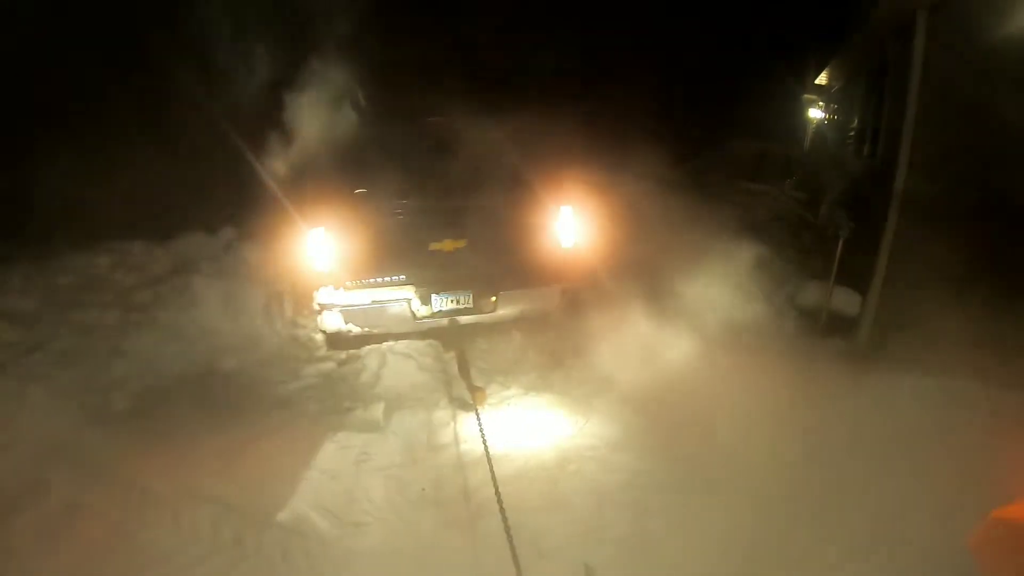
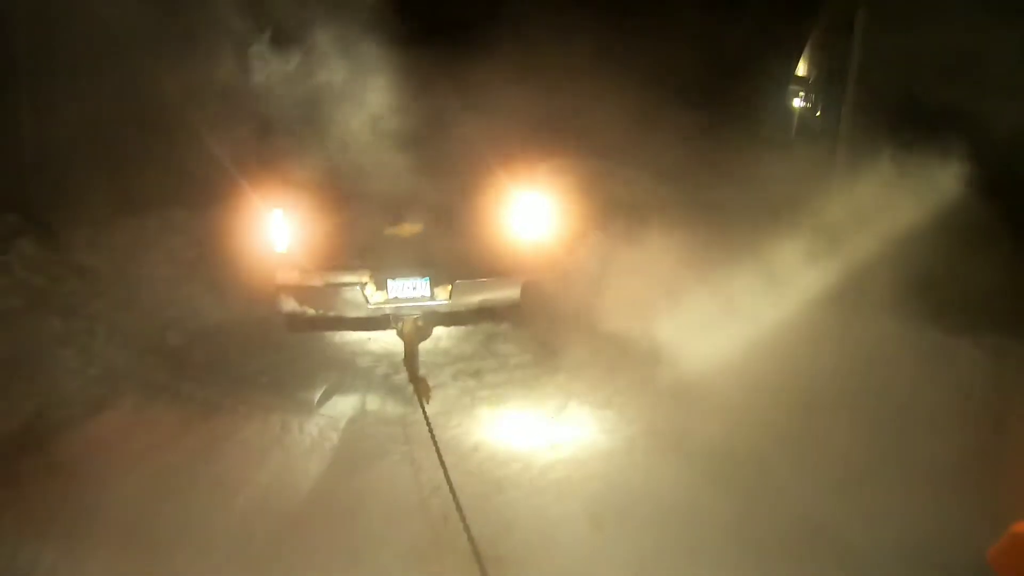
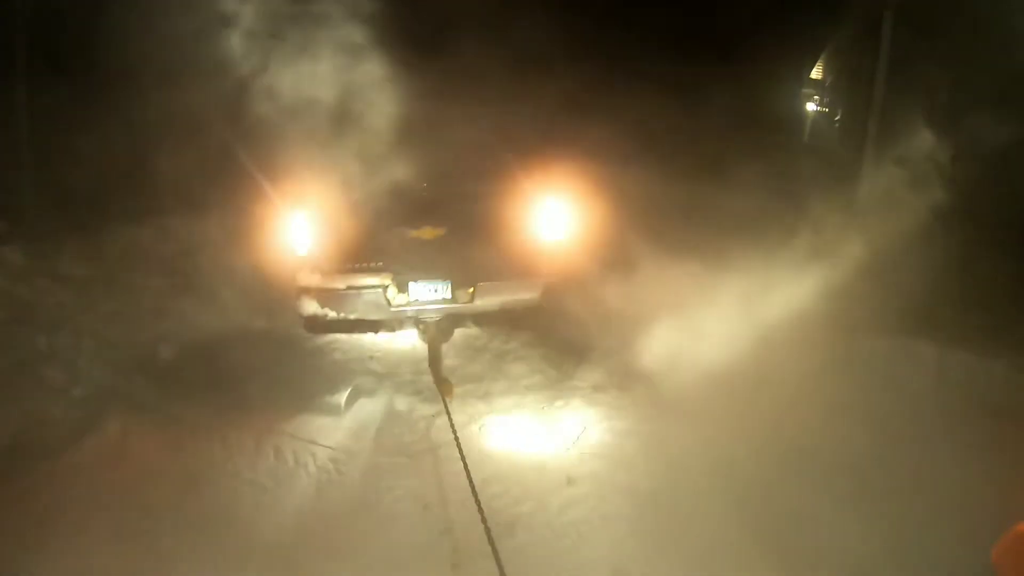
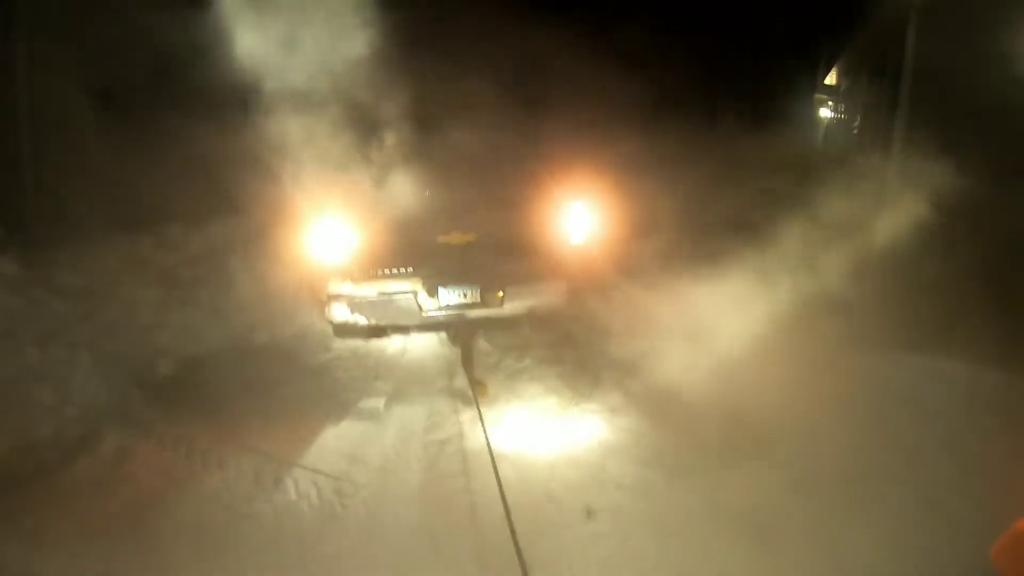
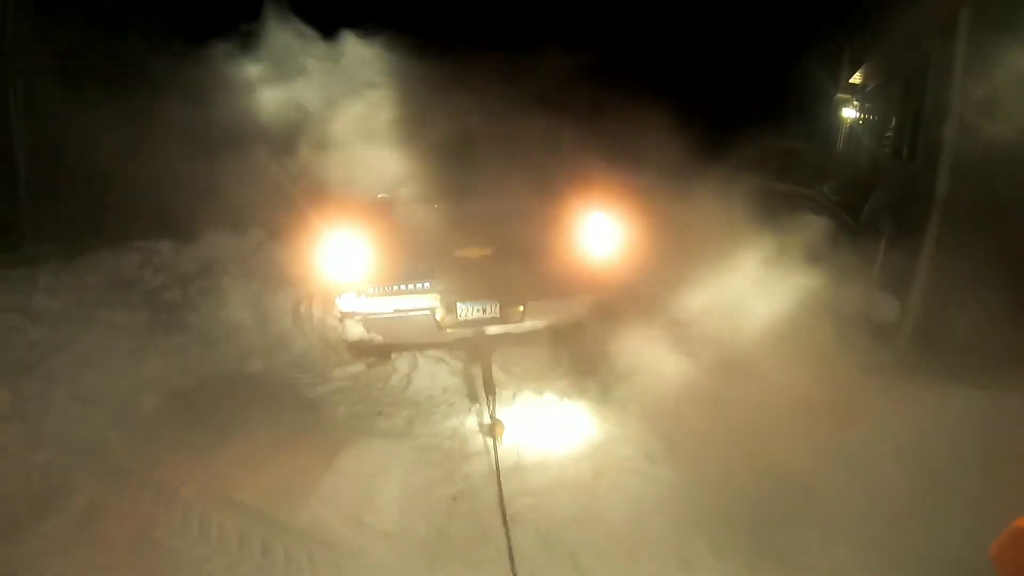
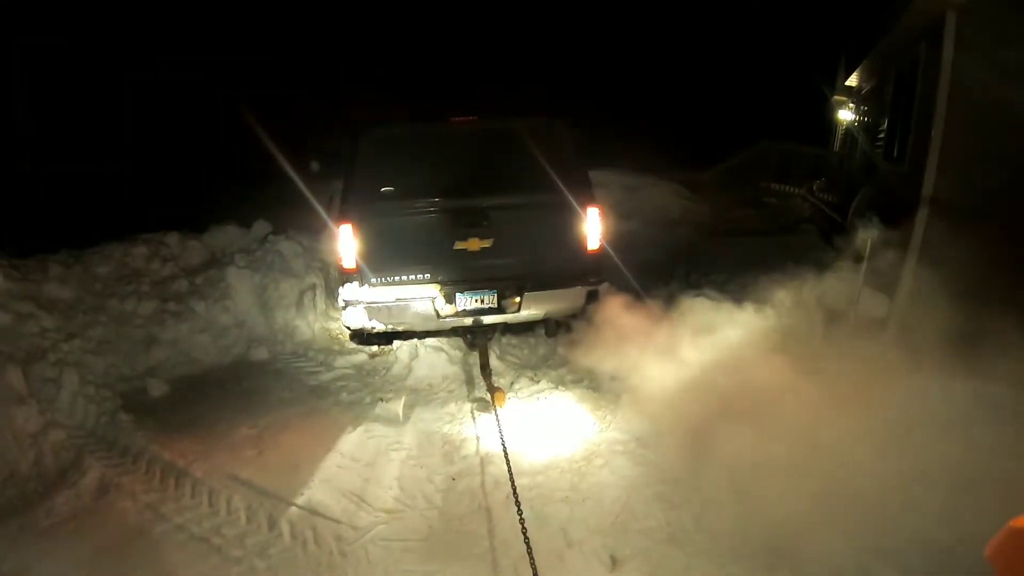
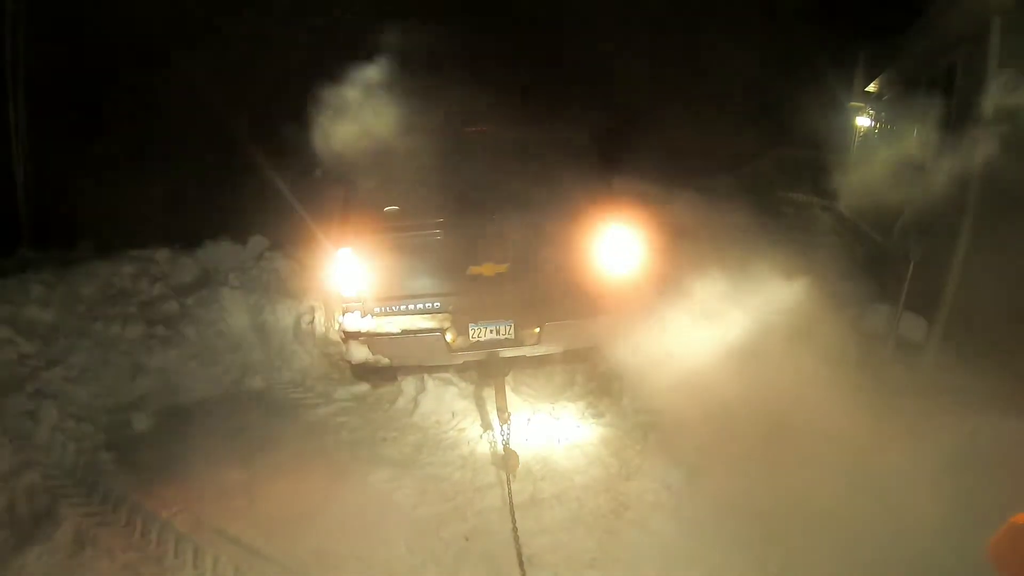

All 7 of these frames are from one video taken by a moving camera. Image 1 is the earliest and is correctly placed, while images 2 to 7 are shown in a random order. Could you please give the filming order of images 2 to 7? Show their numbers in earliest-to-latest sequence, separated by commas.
6, 7, 5, 4, 3, 2
